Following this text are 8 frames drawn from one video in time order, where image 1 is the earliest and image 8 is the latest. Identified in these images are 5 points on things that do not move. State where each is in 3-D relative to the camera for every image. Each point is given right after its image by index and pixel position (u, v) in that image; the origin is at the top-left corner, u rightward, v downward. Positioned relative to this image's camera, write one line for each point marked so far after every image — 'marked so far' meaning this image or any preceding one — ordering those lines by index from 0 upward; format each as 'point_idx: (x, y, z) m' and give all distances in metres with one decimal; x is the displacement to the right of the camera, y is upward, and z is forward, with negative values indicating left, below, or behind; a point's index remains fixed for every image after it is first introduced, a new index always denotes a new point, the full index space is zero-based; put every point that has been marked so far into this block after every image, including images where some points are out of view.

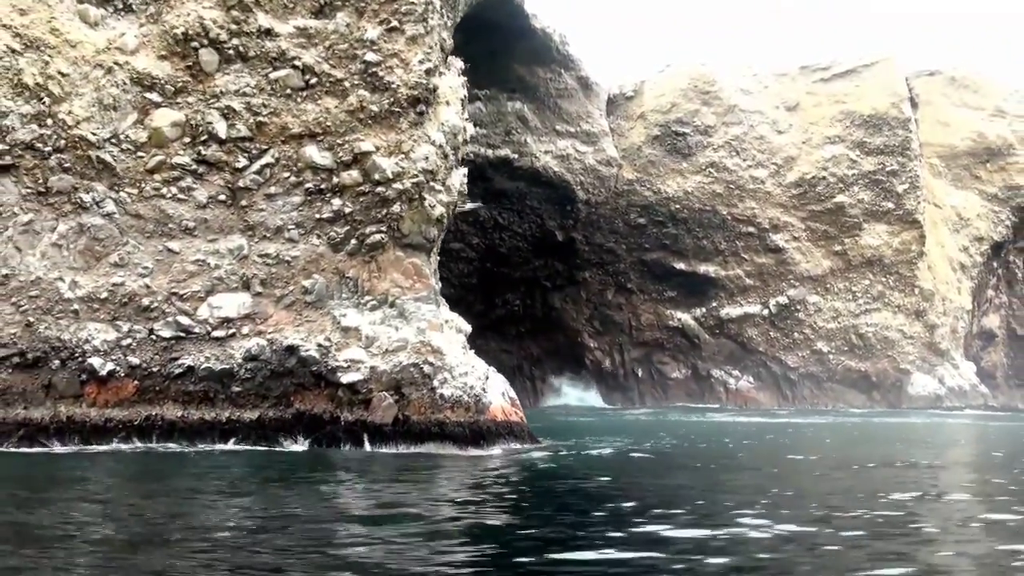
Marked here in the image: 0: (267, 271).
0: (-2.8, +0.2, +11.3) m
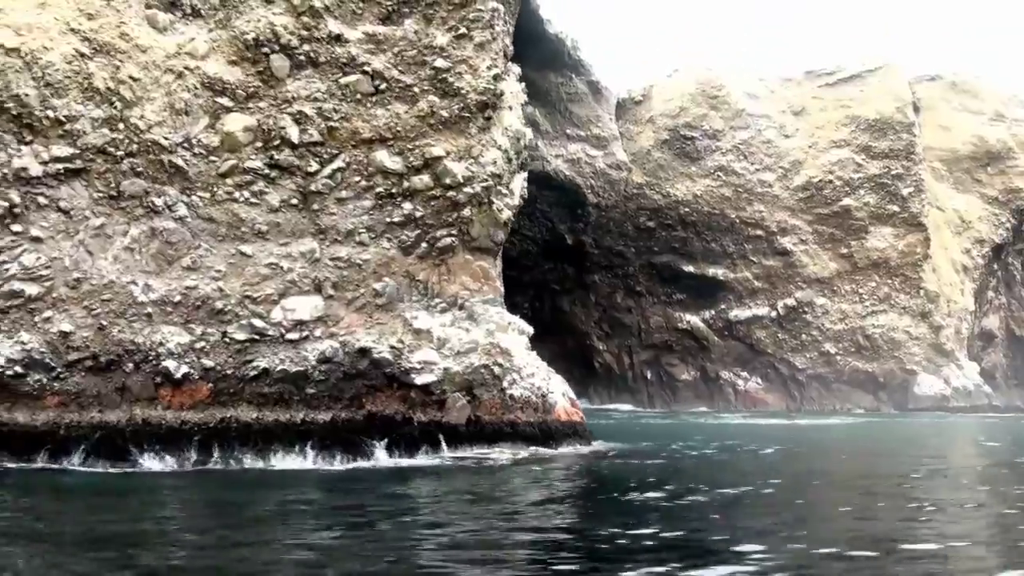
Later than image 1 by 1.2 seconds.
0: (-2.0, +0.2, +11.4) m
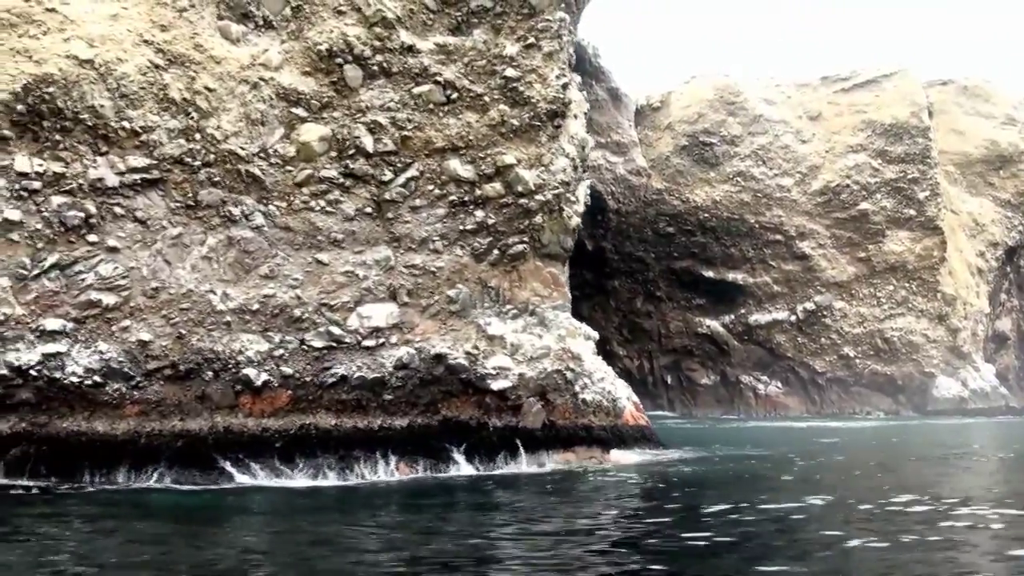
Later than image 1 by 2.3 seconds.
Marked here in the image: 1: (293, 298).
0: (-1.2, +0.1, +11.5) m
1: (-2.5, -0.1, +11.1) m
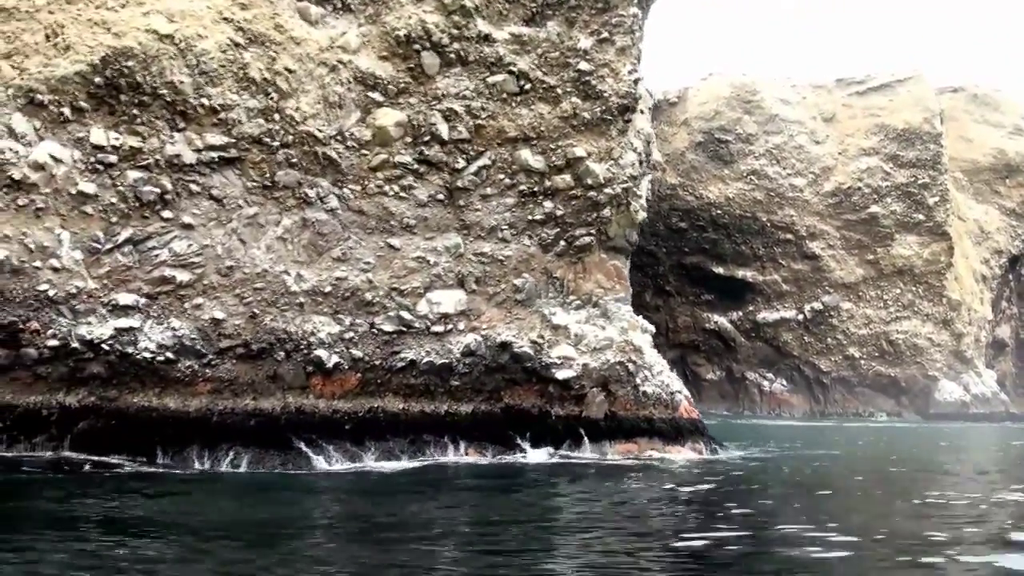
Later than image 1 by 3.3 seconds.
0: (-0.4, +0.2, +11.6) m
1: (-1.7, +0.1, +11.1) m
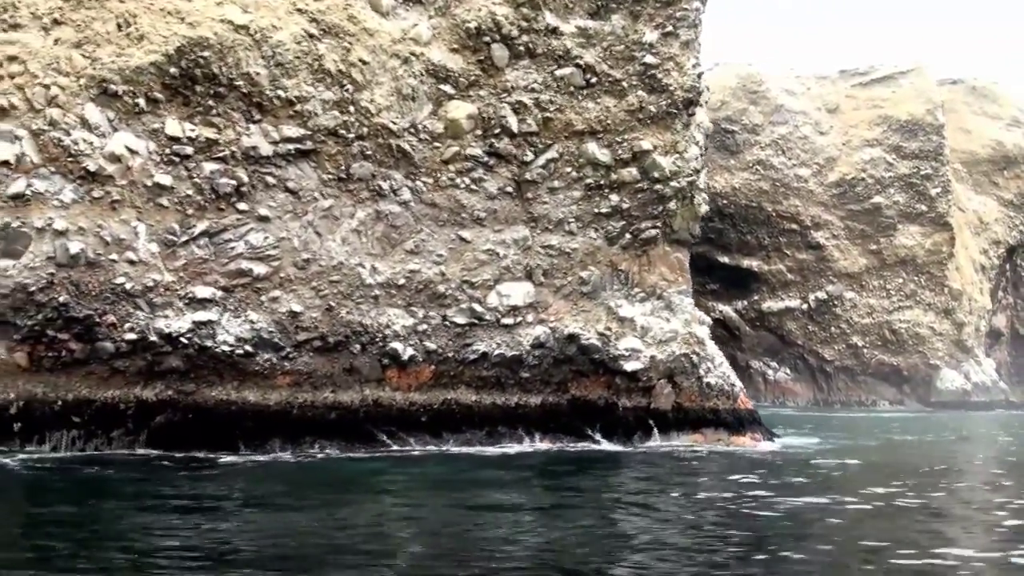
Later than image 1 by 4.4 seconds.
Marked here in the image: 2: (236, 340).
0: (+0.4, +0.3, +11.6) m
1: (-0.9, +0.2, +11.2) m
2: (-2.9, -0.5, +10.2) m
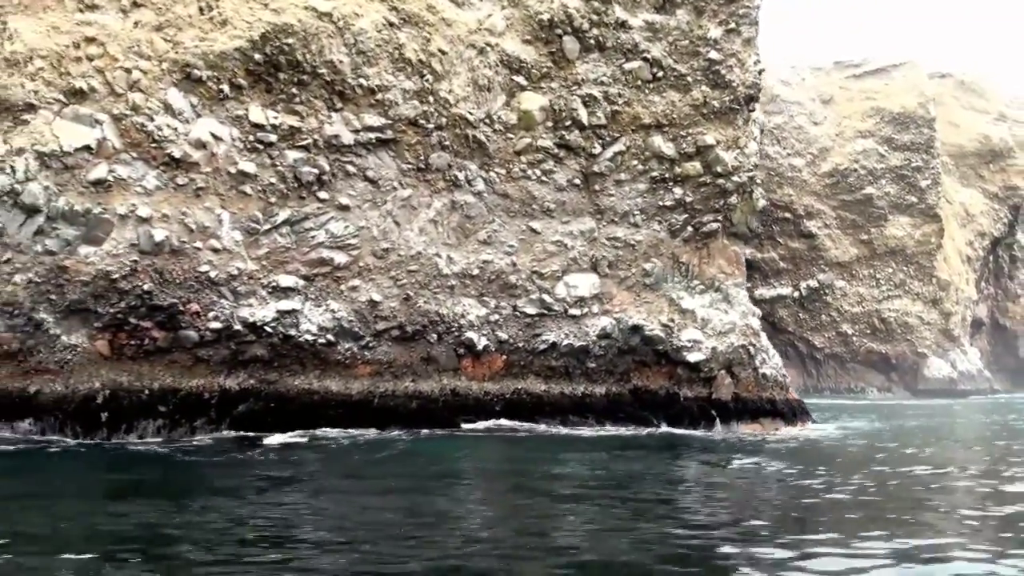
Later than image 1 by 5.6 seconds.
0: (+1.3, +0.4, +11.8) m
1: (0.0, +0.3, +11.2) m
2: (-2.0, -0.4, +10.2) m
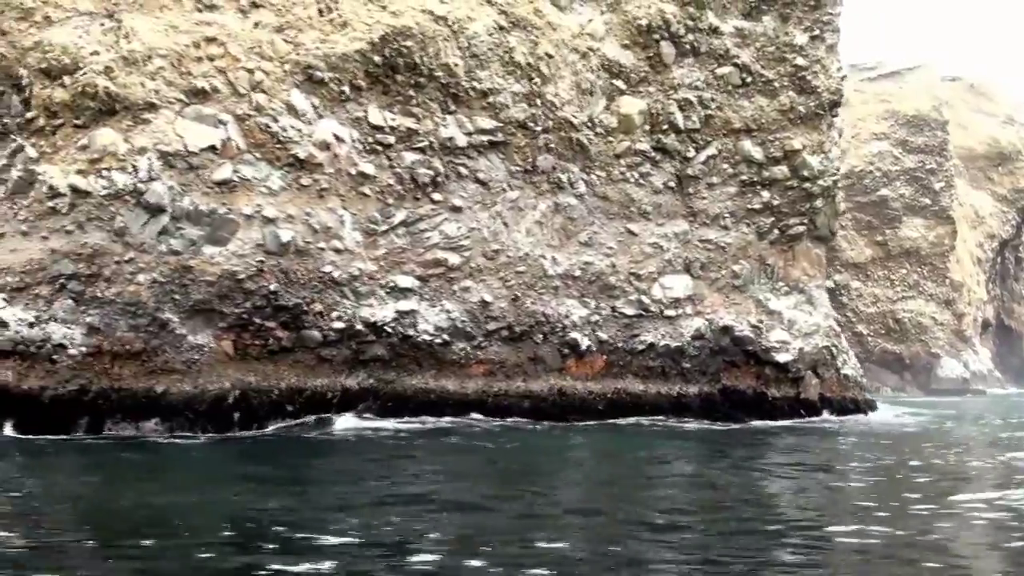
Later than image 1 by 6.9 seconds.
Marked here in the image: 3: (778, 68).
0: (+2.4, +0.4, +12.0) m
1: (+1.1, +0.3, +11.4) m
2: (-0.8, -0.4, +10.2) m
3: (+3.4, +2.8, +12.4) m
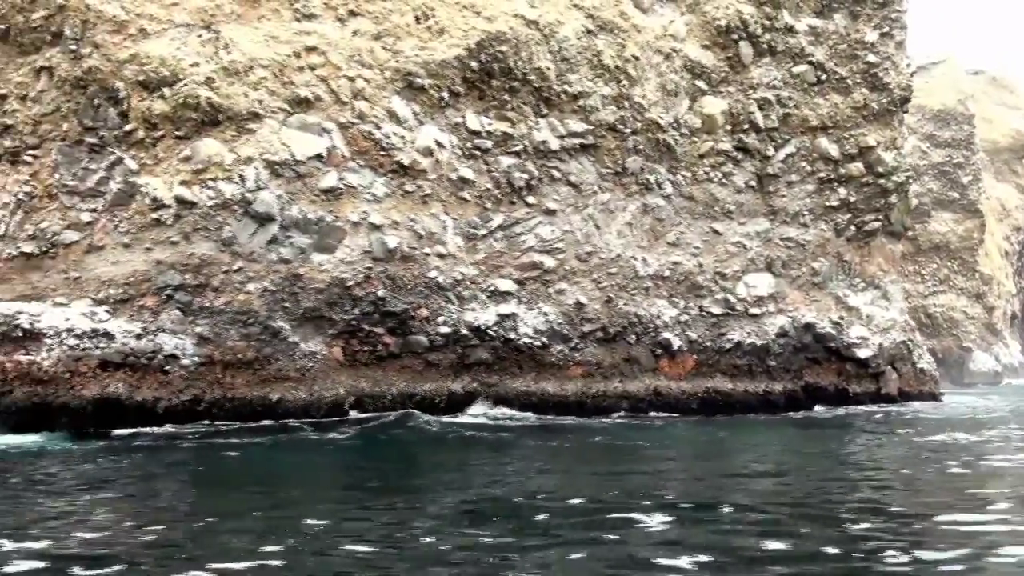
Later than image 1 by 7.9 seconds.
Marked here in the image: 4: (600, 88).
0: (+3.5, +0.4, +12.1) m
1: (+2.2, +0.3, +11.5) m
2: (+0.3, -0.5, +10.3) m
3: (+4.4, +2.9, +12.5) m
4: (+0.9, +2.3, +11.1) m
